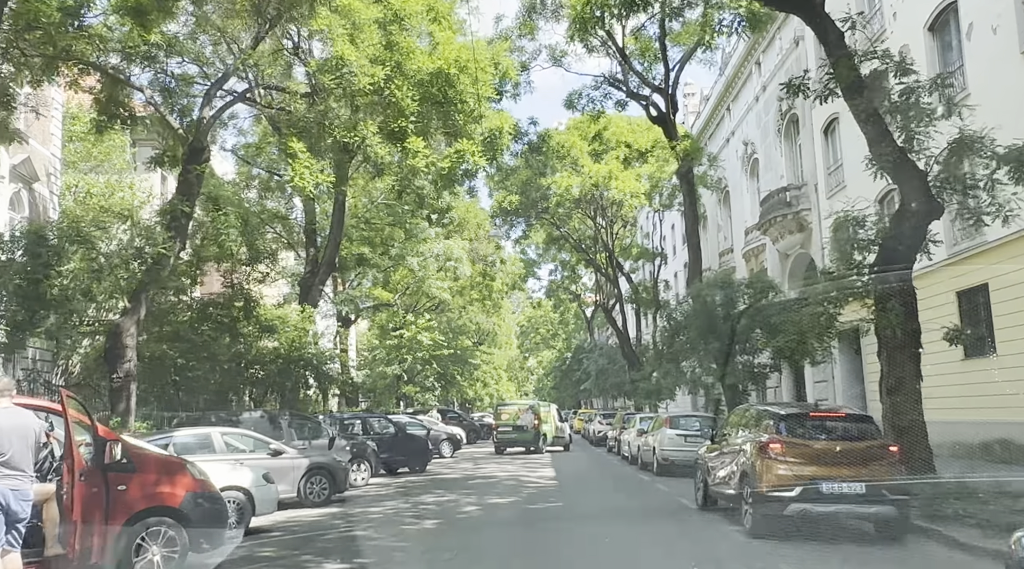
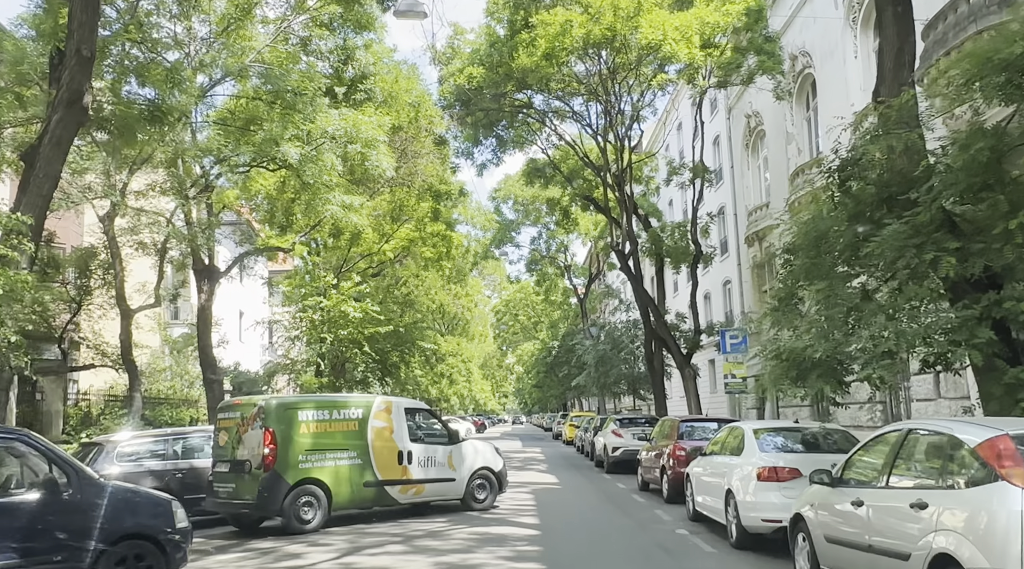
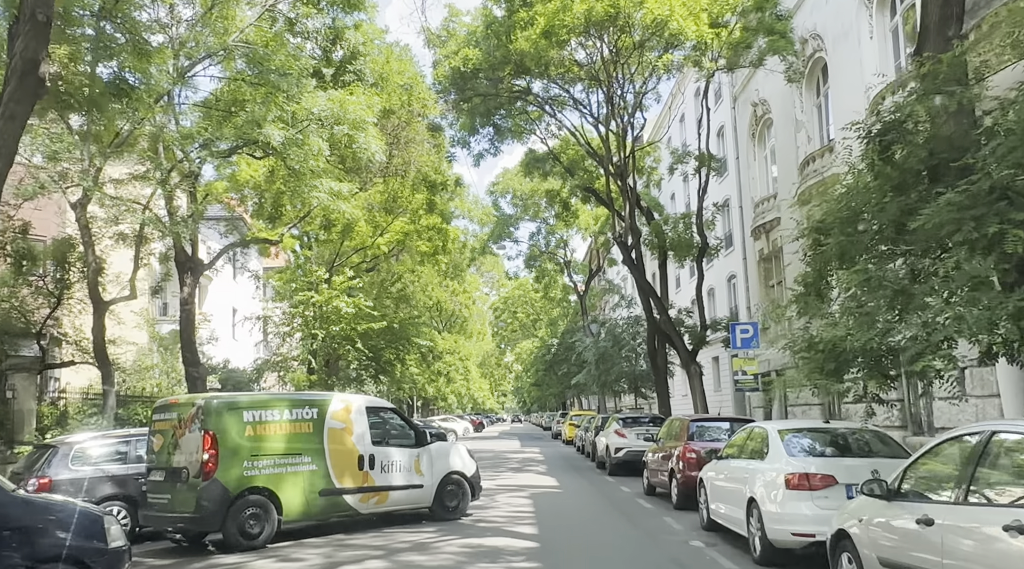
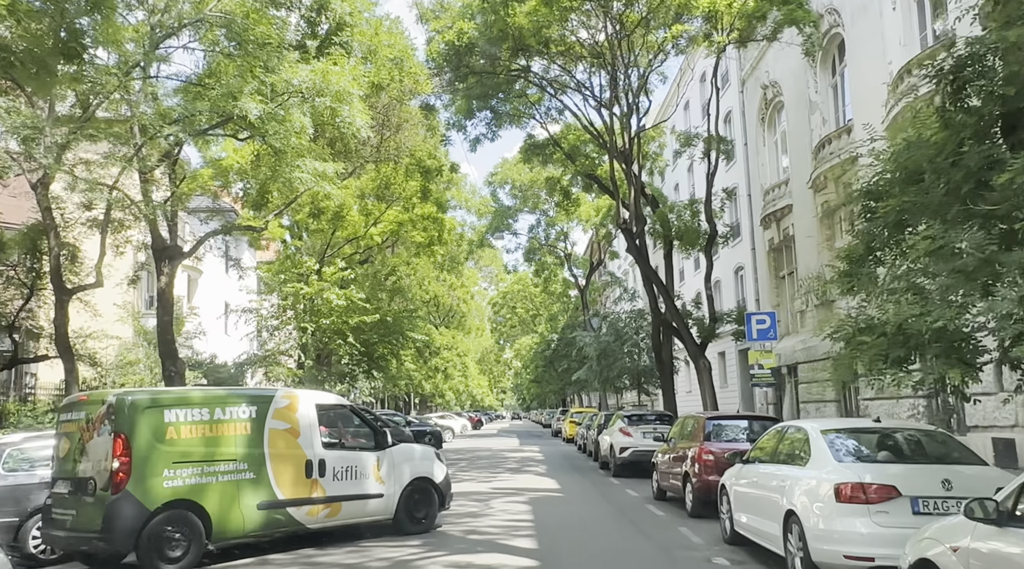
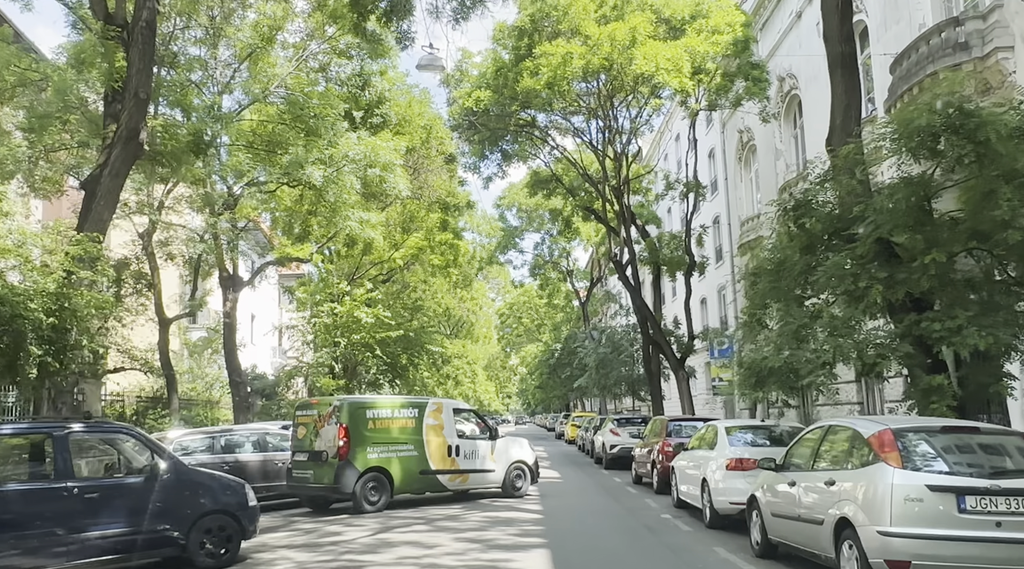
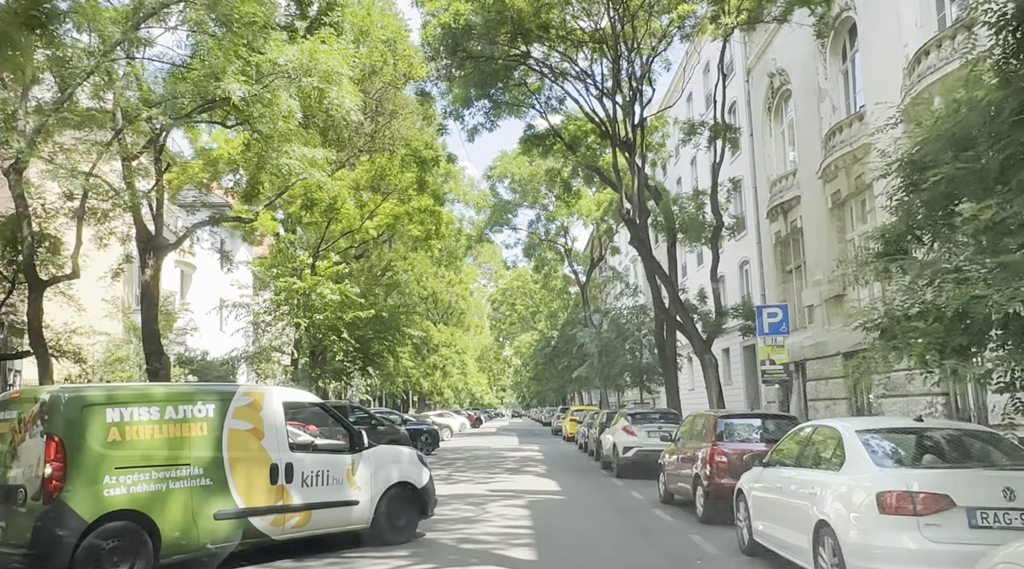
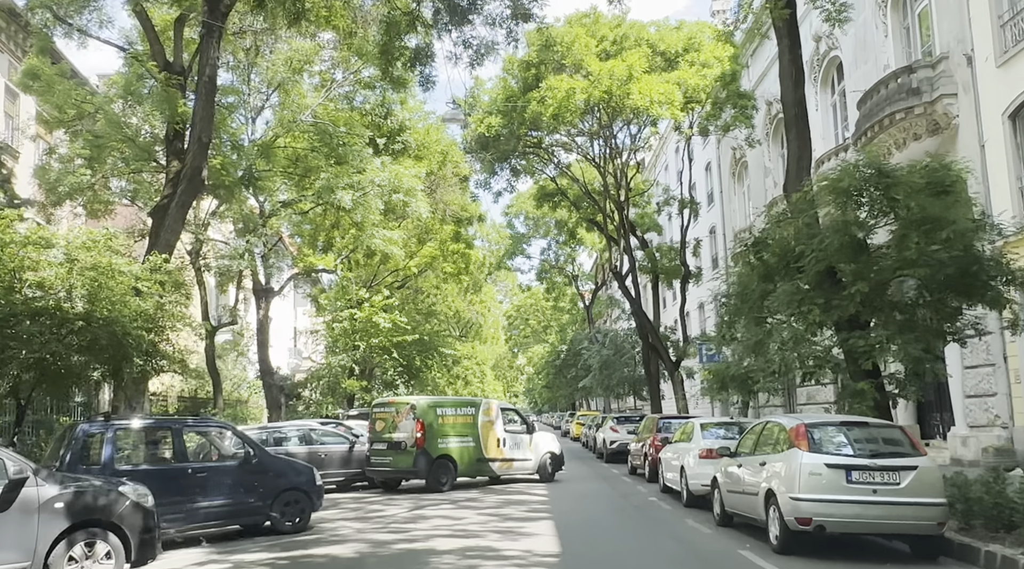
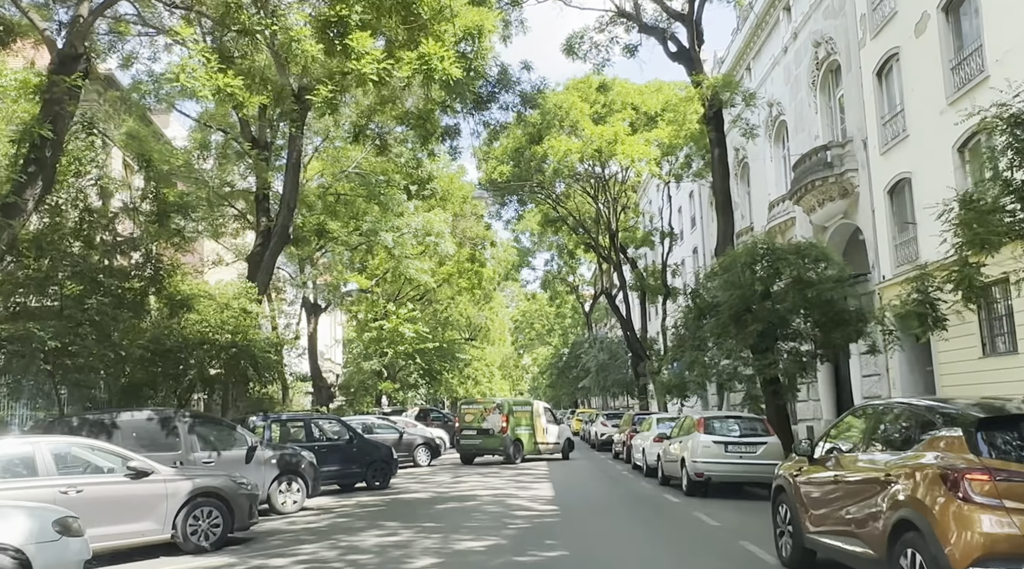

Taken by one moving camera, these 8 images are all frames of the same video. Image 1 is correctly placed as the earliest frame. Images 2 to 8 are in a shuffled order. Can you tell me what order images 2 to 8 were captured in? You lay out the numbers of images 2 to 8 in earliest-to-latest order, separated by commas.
8, 7, 5, 2, 3, 4, 6
